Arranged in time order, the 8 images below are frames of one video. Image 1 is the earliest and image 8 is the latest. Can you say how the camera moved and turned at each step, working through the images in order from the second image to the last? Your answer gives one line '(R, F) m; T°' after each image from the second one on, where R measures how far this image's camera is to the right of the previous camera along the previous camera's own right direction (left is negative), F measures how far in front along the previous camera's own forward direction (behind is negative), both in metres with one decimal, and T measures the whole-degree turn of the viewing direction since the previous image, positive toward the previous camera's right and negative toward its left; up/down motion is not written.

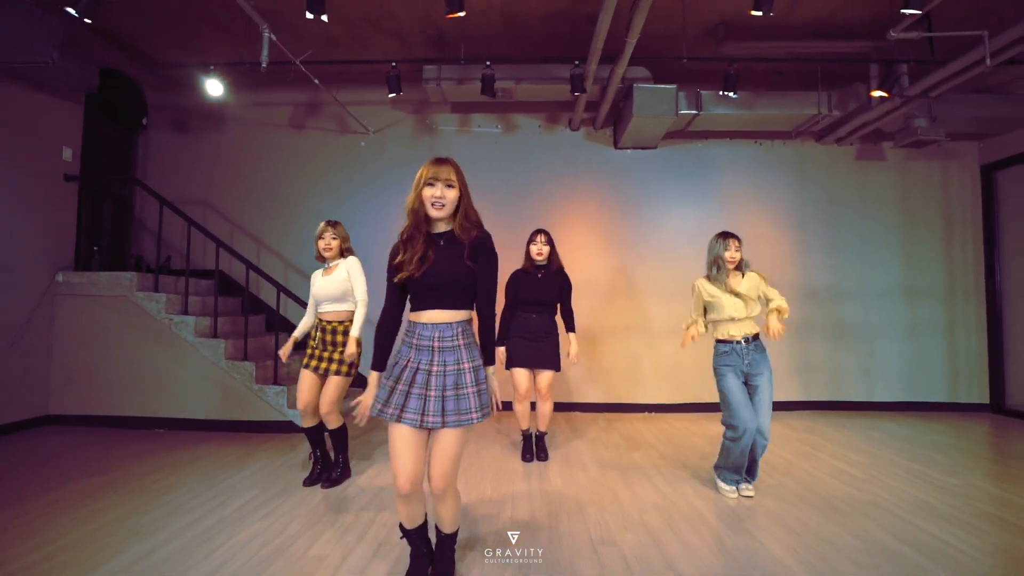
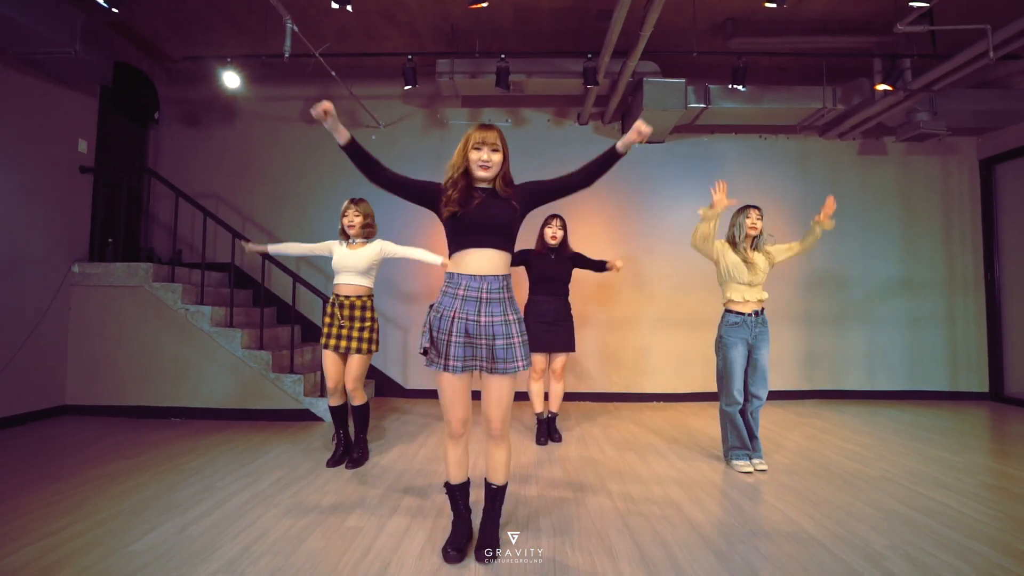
(-0.2, -0.1) m; +1°
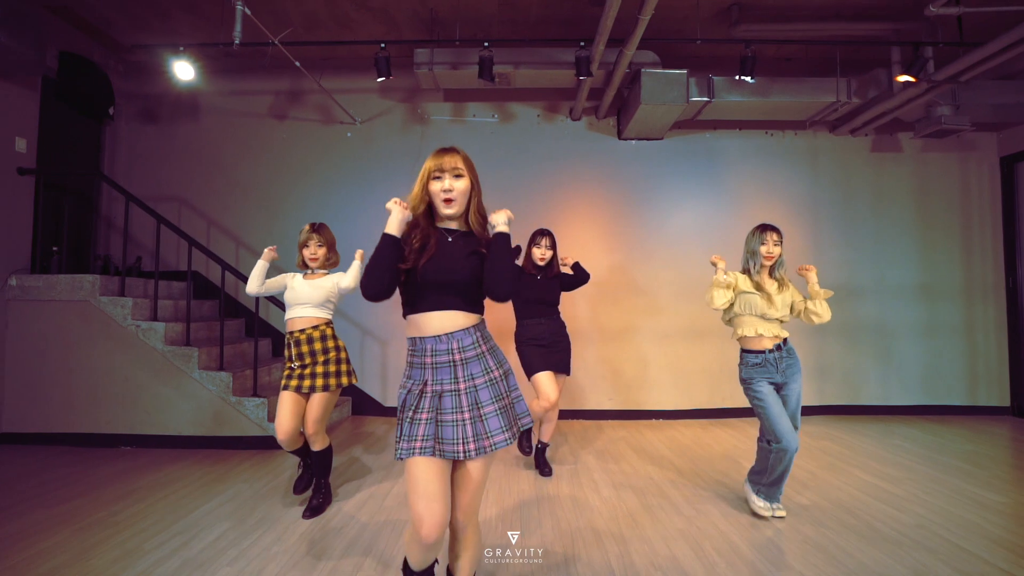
(+0.1, +0.4) m; 0°
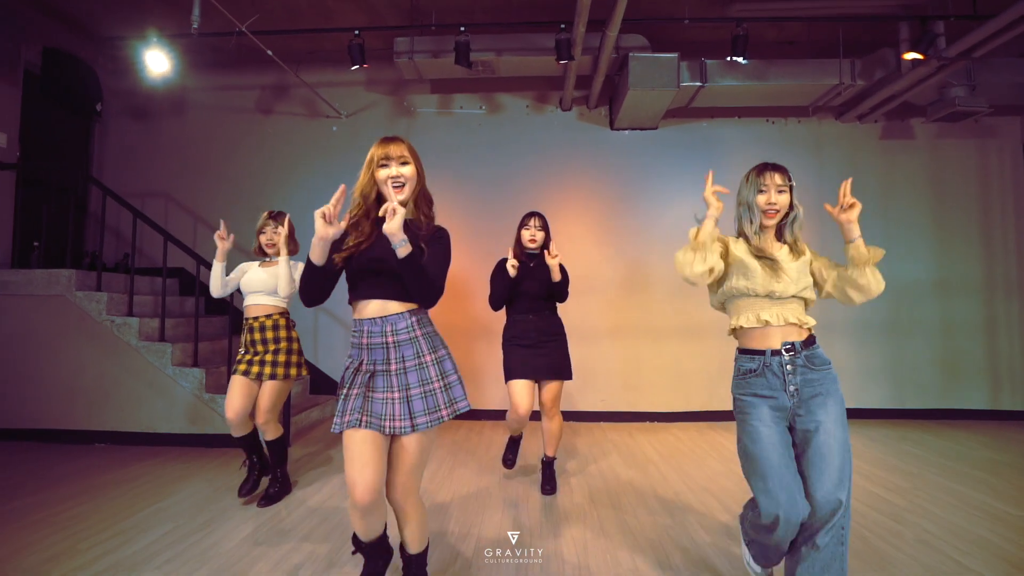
(+0.3, +0.2) m; -2°
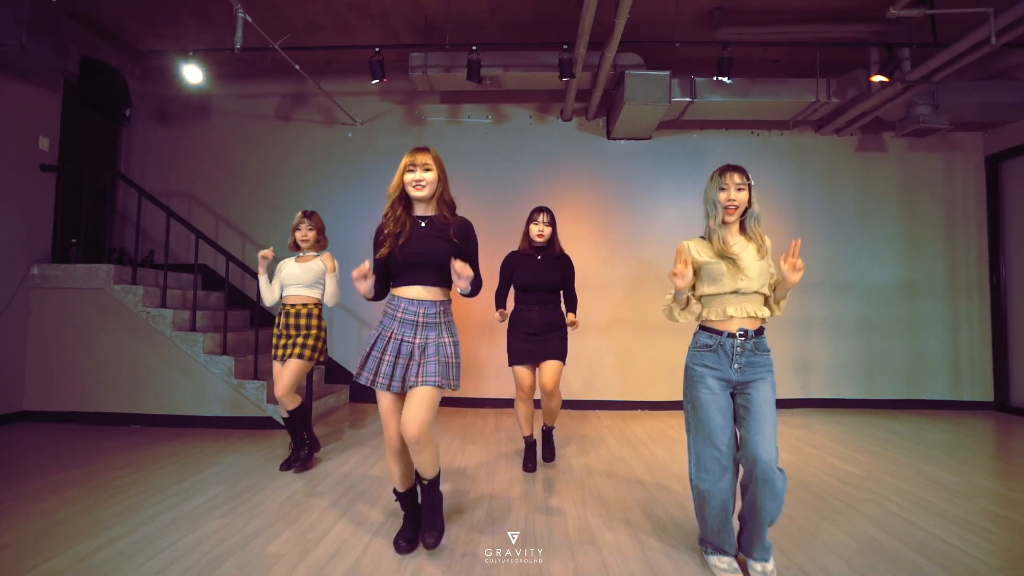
(-0.1, -0.3) m; +1°
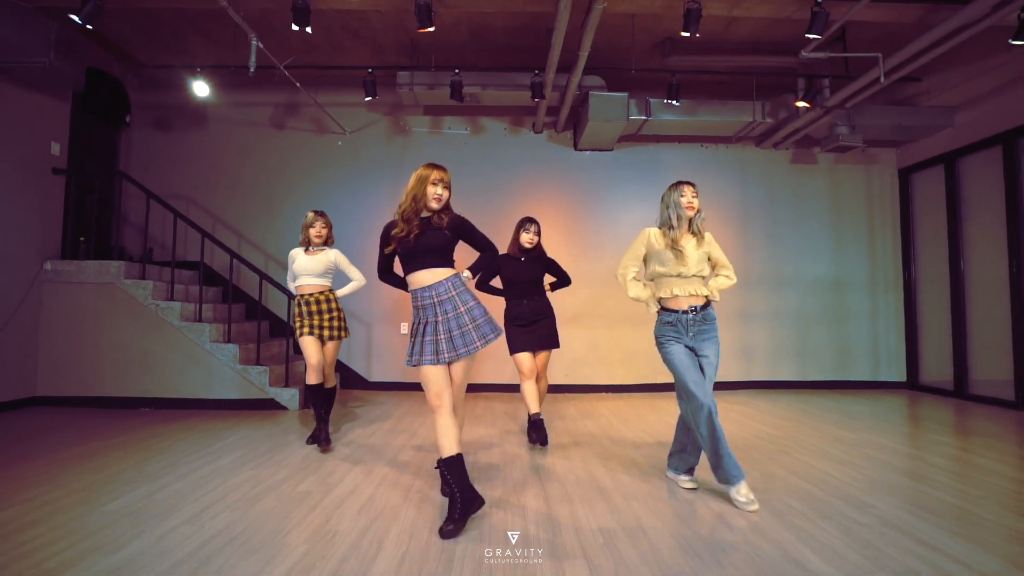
(0.0, -0.5) m; +3°
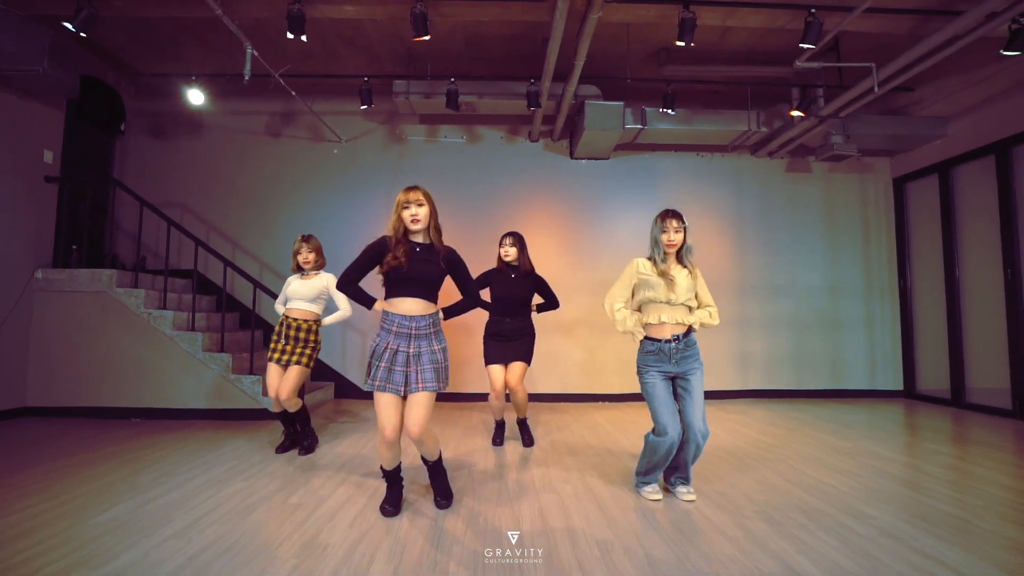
(0.0, 0.0) m; 0°
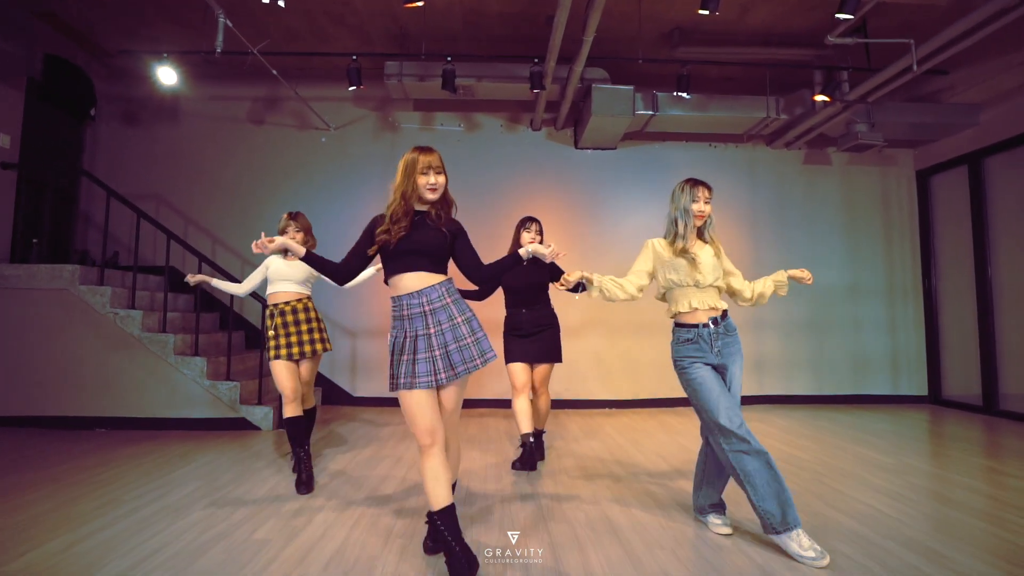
(0.0, +0.3) m; 0°
